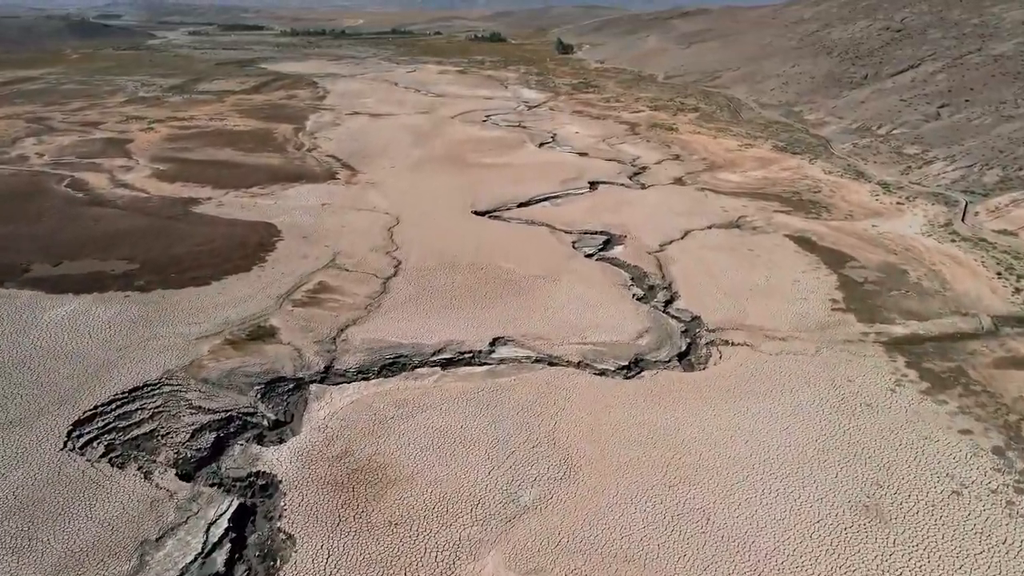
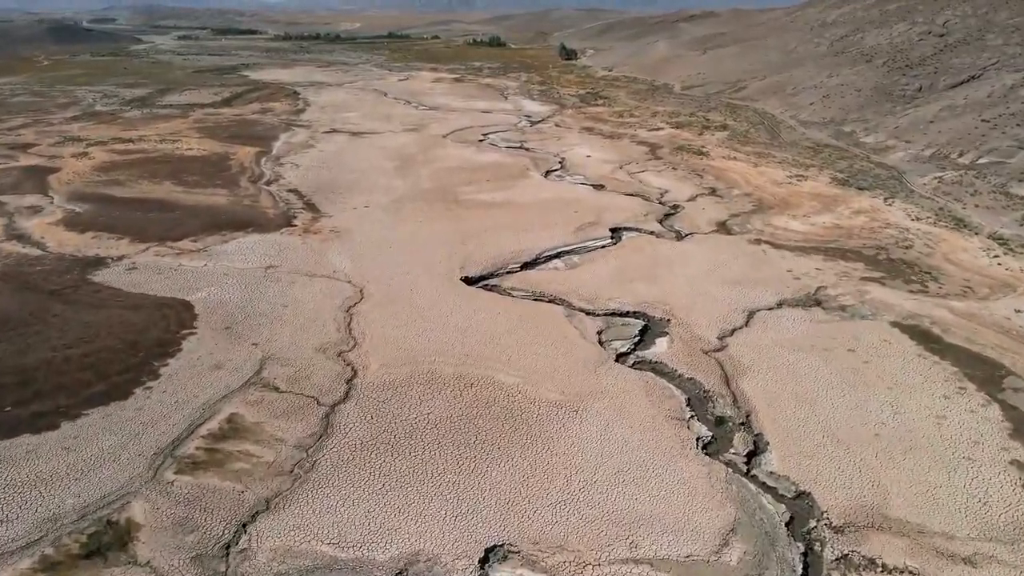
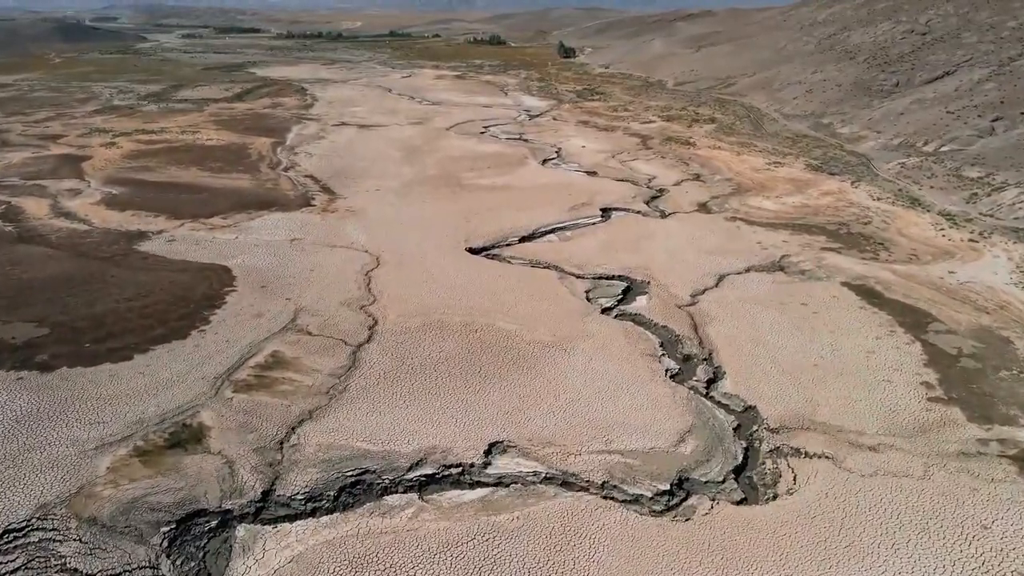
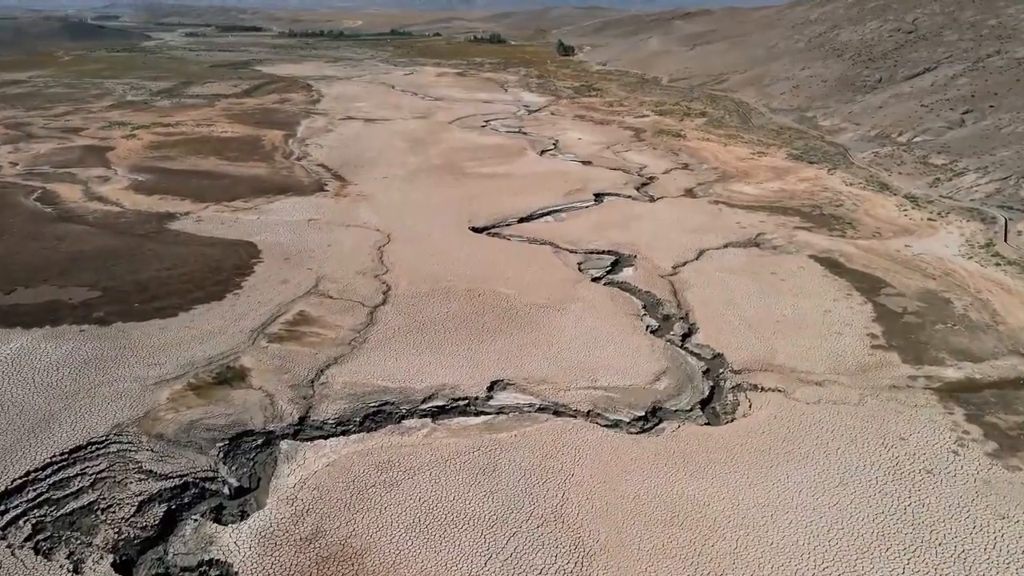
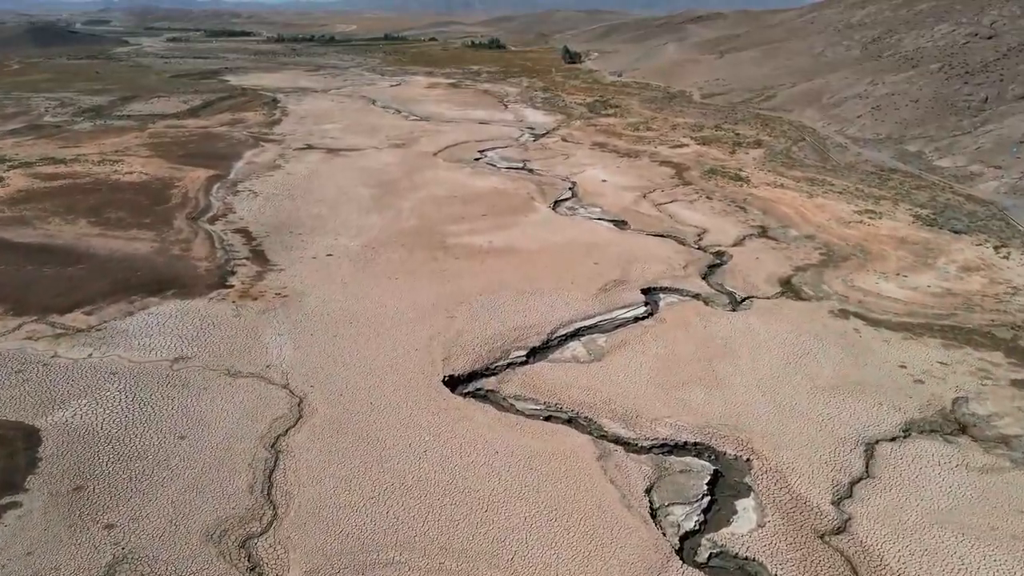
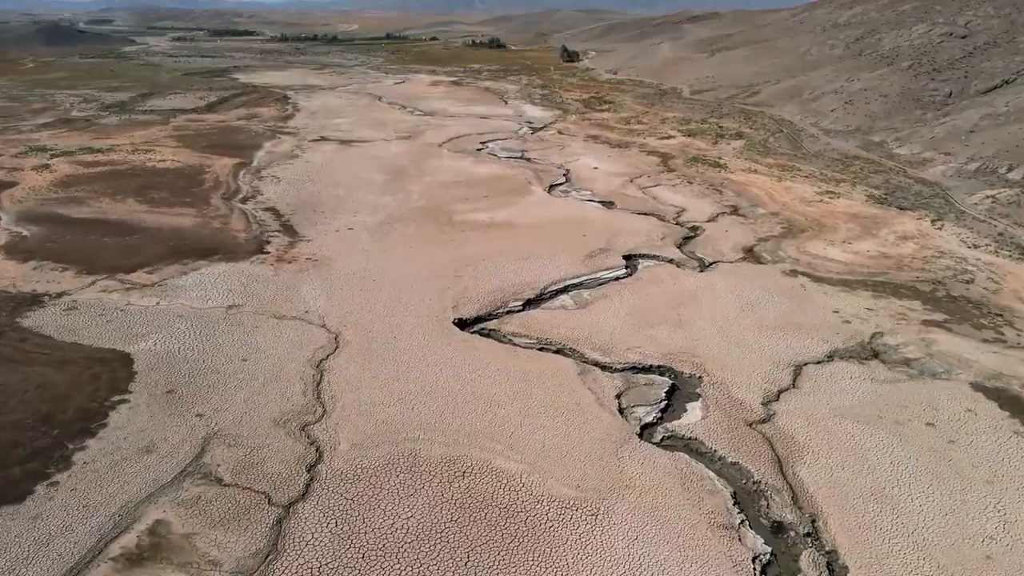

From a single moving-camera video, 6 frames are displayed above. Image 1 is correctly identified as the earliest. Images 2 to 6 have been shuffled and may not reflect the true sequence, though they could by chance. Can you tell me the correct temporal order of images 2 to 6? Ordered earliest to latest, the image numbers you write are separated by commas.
4, 3, 2, 6, 5
